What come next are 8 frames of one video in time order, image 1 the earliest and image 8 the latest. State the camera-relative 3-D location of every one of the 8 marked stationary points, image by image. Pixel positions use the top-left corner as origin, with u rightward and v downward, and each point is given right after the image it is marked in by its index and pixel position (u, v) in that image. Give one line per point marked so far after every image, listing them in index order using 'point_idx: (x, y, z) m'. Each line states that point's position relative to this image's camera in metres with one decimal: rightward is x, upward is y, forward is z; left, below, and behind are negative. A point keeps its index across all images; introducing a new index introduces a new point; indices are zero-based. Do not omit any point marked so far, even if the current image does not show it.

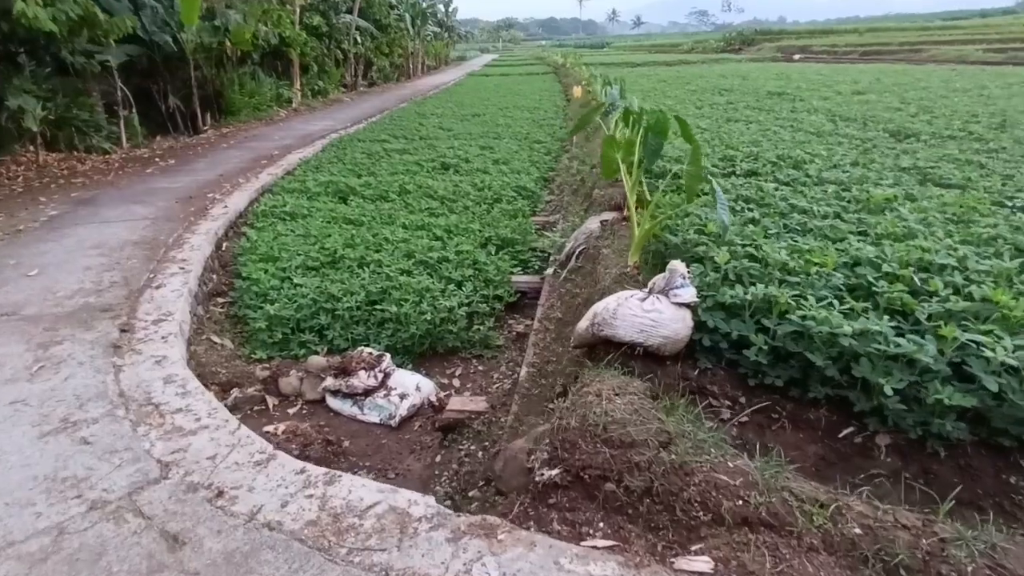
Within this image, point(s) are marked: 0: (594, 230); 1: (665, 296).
0: (+0.8, +0.6, +5.6) m
1: (+0.8, 0.0, +3.1) m
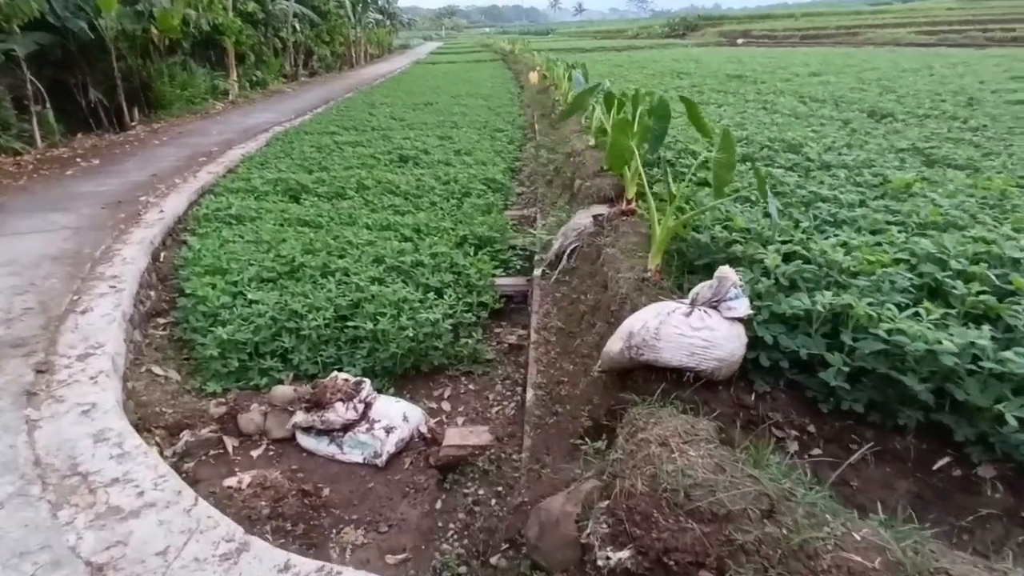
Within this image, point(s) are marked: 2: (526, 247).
0: (+0.7, +0.6, +5.1) m
1: (+0.9, -0.1, +2.6) m
2: (+0.1, +0.5, +6.2) m
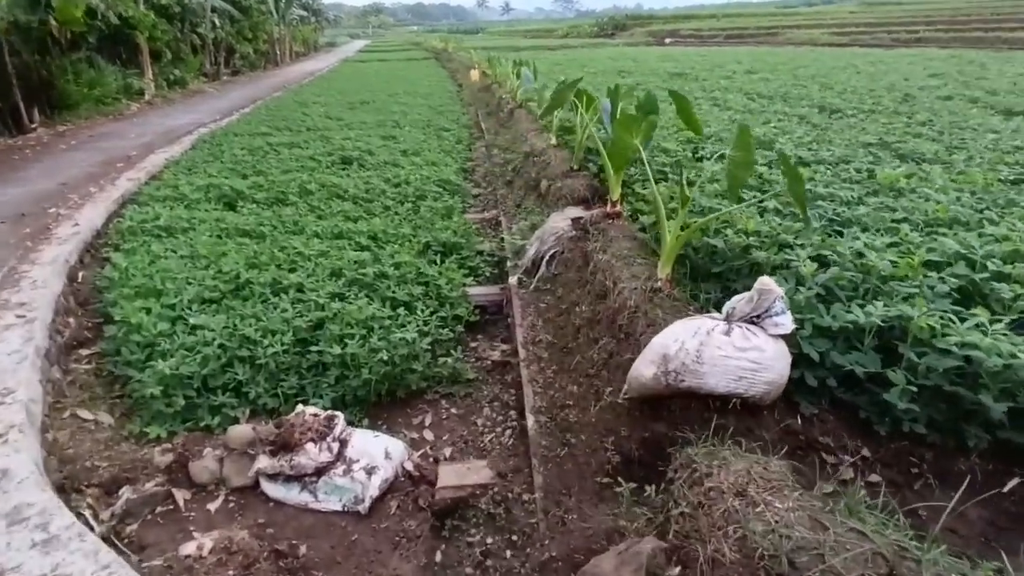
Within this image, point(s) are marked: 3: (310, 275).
0: (+0.4, +0.5, +4.8) m
1: (+1.0, -0.1, +2.3) m
2: (-0.2, +0.4, +5.9) m
3: (-1.8, +0.1, +5.1) m
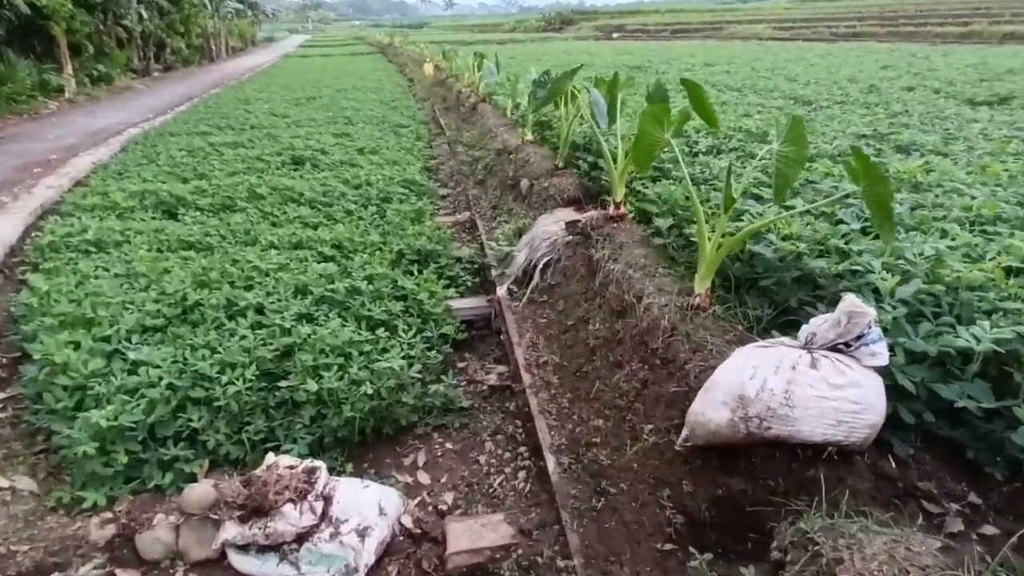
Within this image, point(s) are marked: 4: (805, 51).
0: (+0.4, +0.4, +4.3) m
1: (+1.1, -0.2, +1.9) m
2: (-0.3, +0.3, +5.4) m
3: (-1.9, 0.0, +4.5) m
4: (+9.9, +8.0, +19.2) m
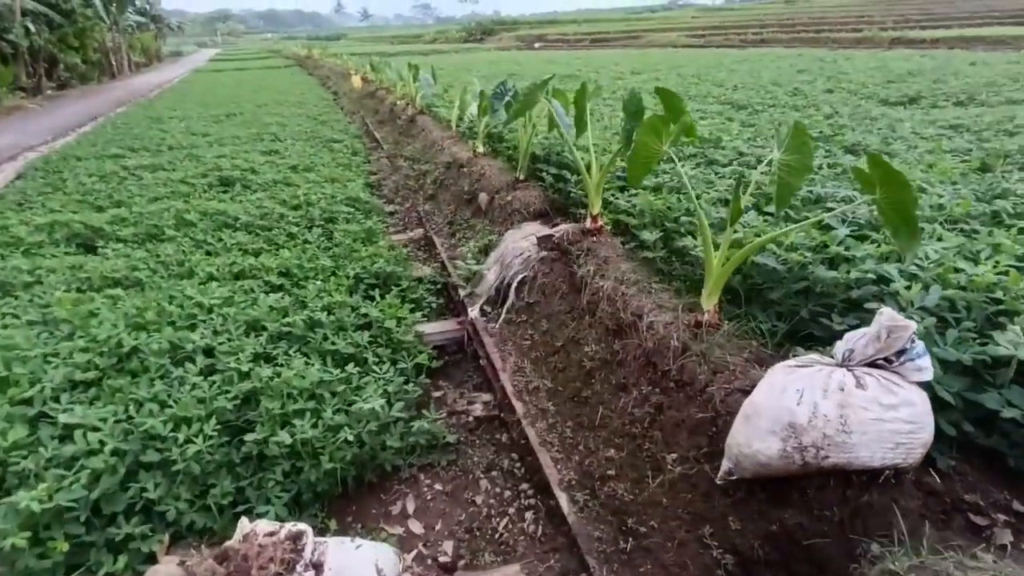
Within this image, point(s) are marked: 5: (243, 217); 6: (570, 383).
0: (+0.1, +0.3, +4.2) m
1: (+1.2, -0.3, +1.9) m
2: (-0.7, +0.1, +5.1) m
3: (-2.1, -0.3, +4.1) m
4: (+7.4, +8.2, +20.1) m
5: (-3.2, +0.8, +6.7) m
6: (+0.3, -0.5, +3.2) m
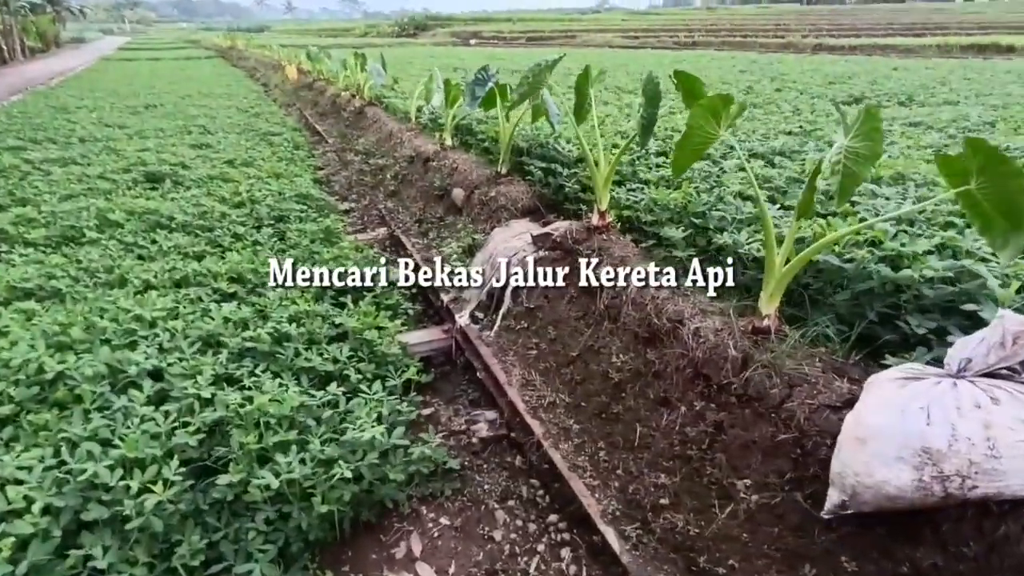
0: (+0.1, +0.3, +3.8) m
1: (+1.4, -0.3, +1.6) m
2: (-0.8, 0.0, +4.7) m
3: (-2.1, -0.4, +3.5) m
4: (+5.4, +8.3, +20.5) m
5: (-3.5, +0.7, +6.0) m
6: (+0.4, -0.6, +2.9) m
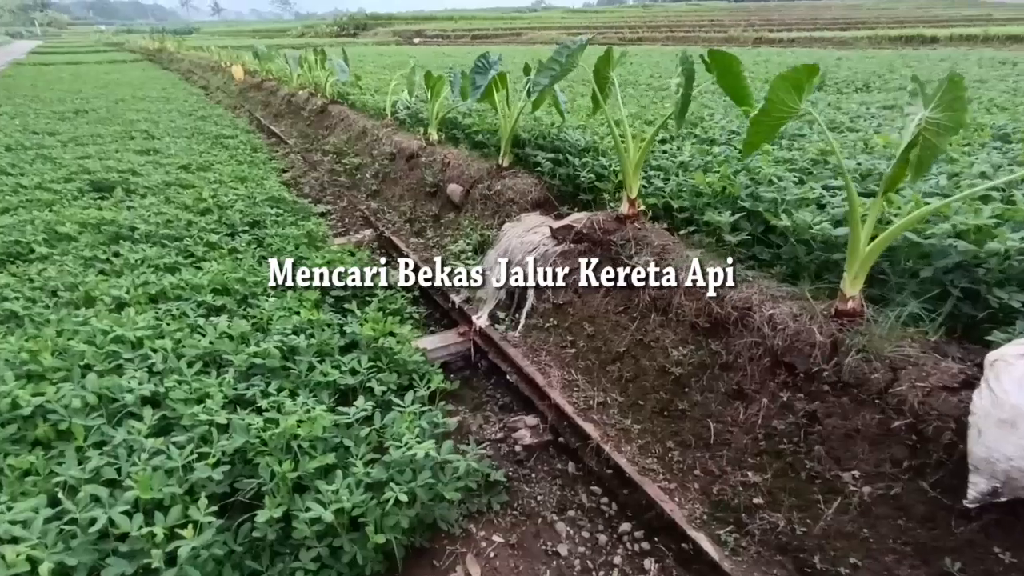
0: (+0.2, +0.3, +3.6) m
1: (+1.8, -0.2, +1.6) m
2: (-0.7, 0.0, +4.4) m
3: (-1.9, -0.5, +3.1) m
4: (+3.6, +8.5, +20.7) m
5: (-3.5, +0.6, +5.5) m
6: (+0.7, -0.5, +2.7) m
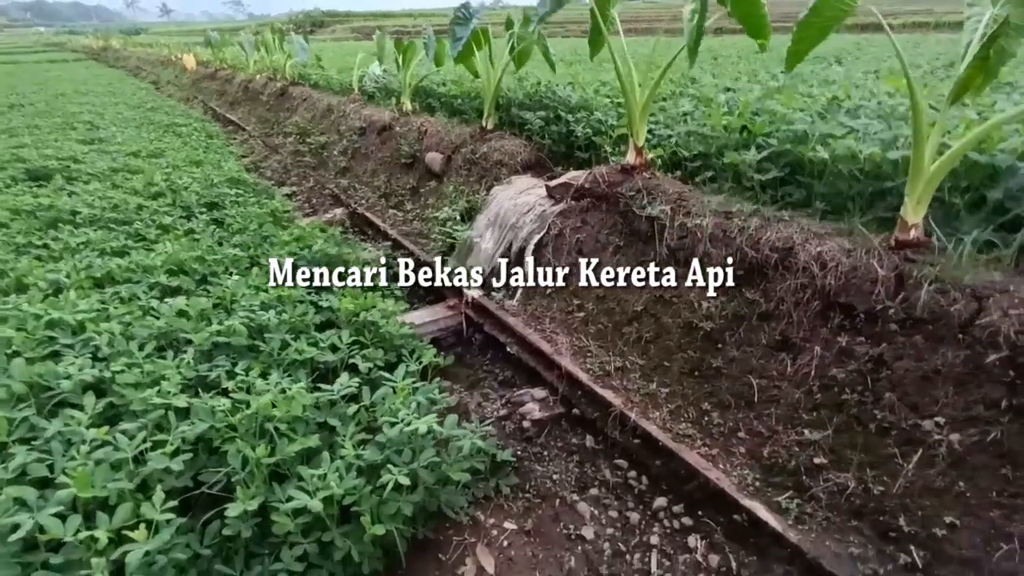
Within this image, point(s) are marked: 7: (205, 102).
0: (+0.2, +0.5, +3.3) m
1: (+1.9, +0.1, +1.3) m
2: (-0.8, +0.2, +4.0) m
3: (-1.9, -0.3, +2.6) m
4: (+2.3, +8.8, +20.5) m
5: (-3.7, +0.7, +4.9) m
6: (+0.7, -0.3, +2.4) m
7: (-6.2, +3.7, +11.5) m
